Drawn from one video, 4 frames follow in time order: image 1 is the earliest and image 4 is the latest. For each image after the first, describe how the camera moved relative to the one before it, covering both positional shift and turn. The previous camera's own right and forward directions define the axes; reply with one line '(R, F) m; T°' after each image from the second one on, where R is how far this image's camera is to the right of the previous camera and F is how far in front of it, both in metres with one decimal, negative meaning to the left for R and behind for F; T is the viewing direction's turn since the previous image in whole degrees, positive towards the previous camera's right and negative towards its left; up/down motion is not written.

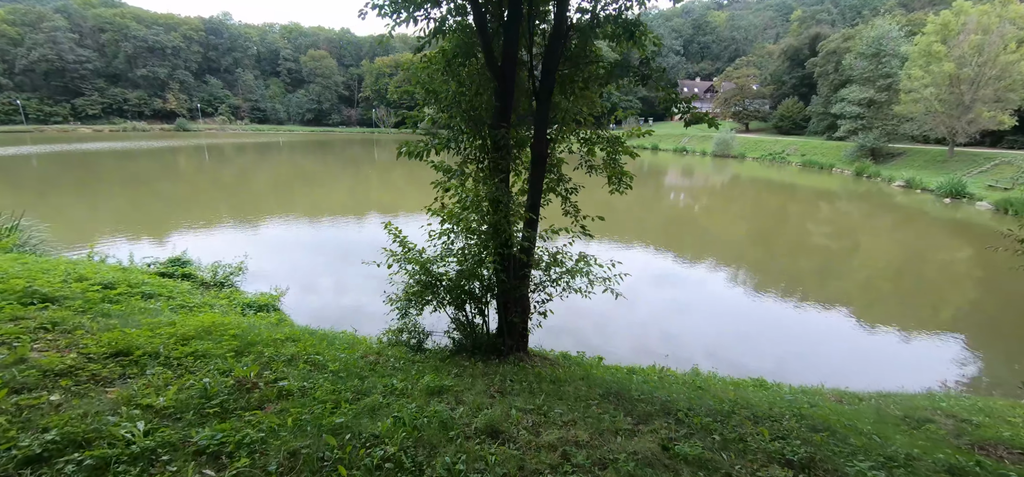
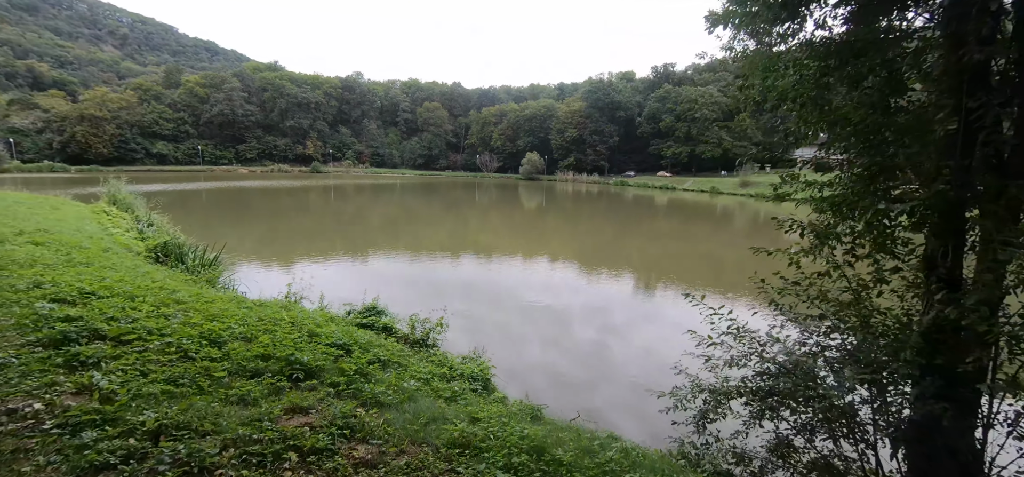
(-1.9, +1.0) m; -12°
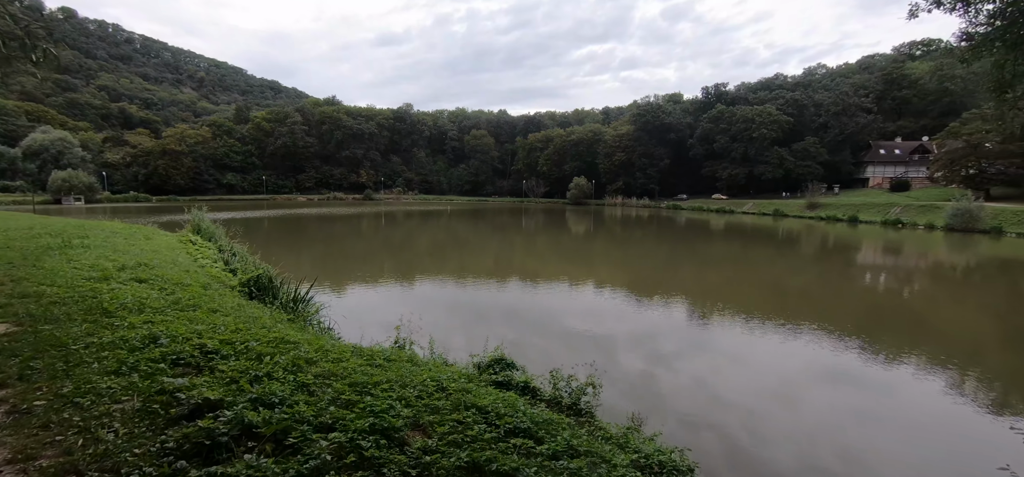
(-1.3, +1.0) m; -6°
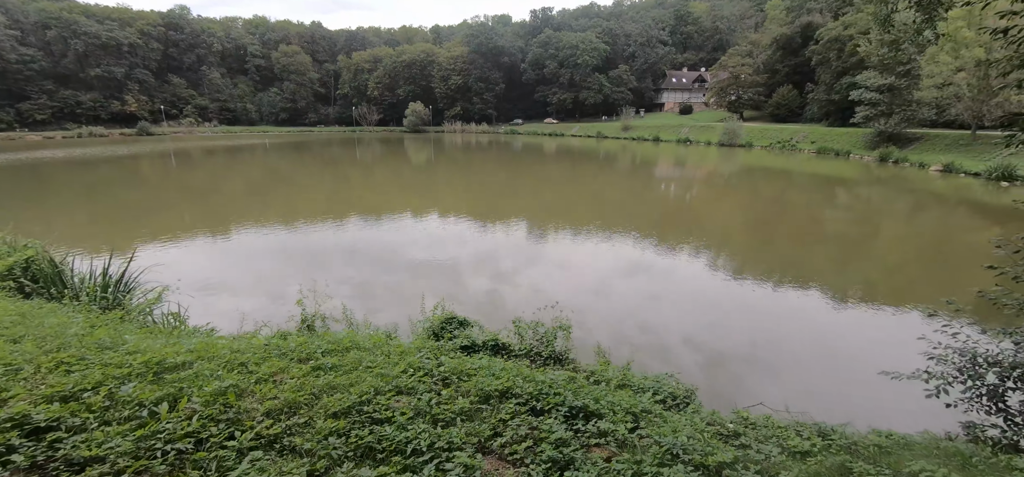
(-1.0, +1.1) m; +19°
